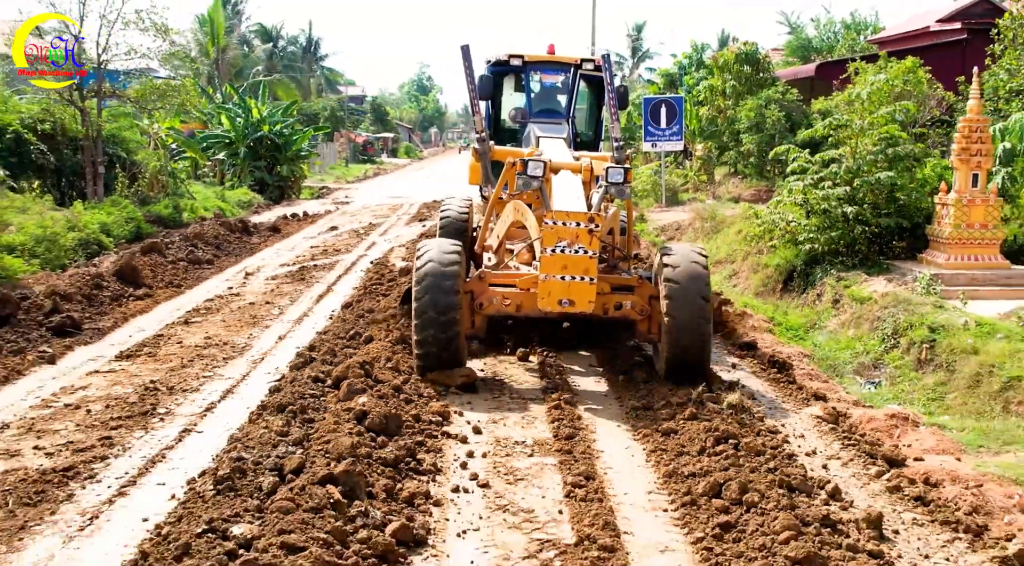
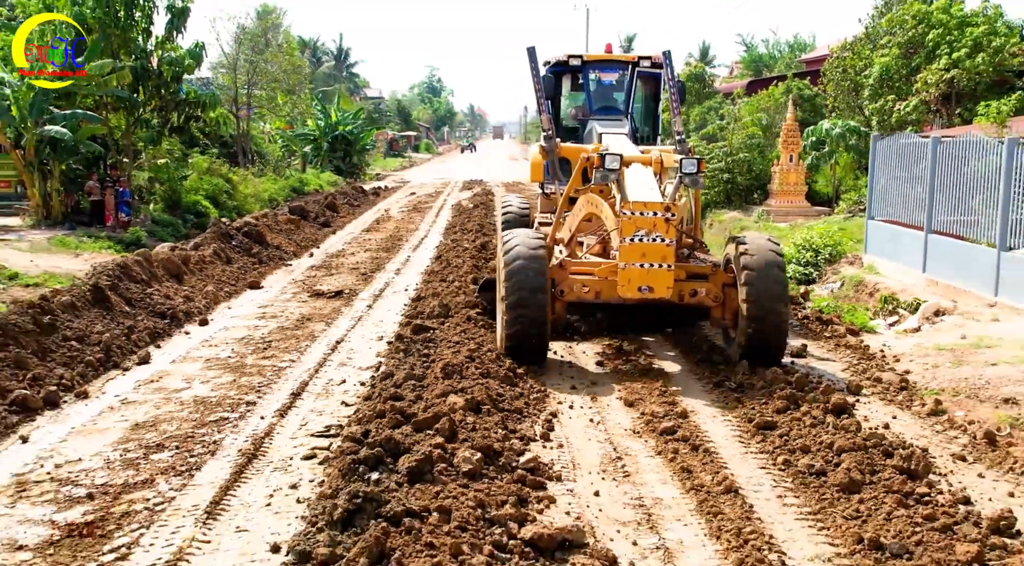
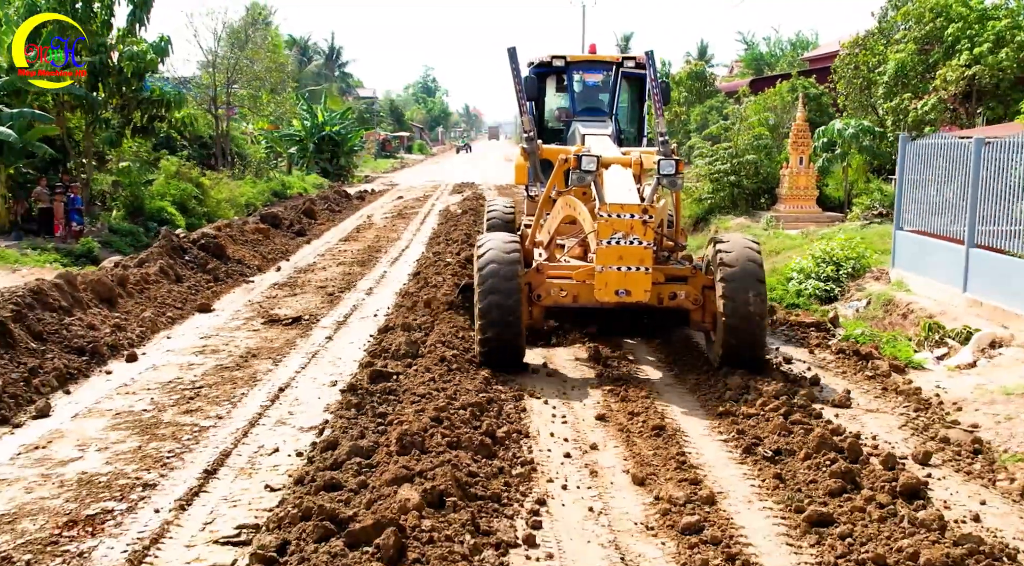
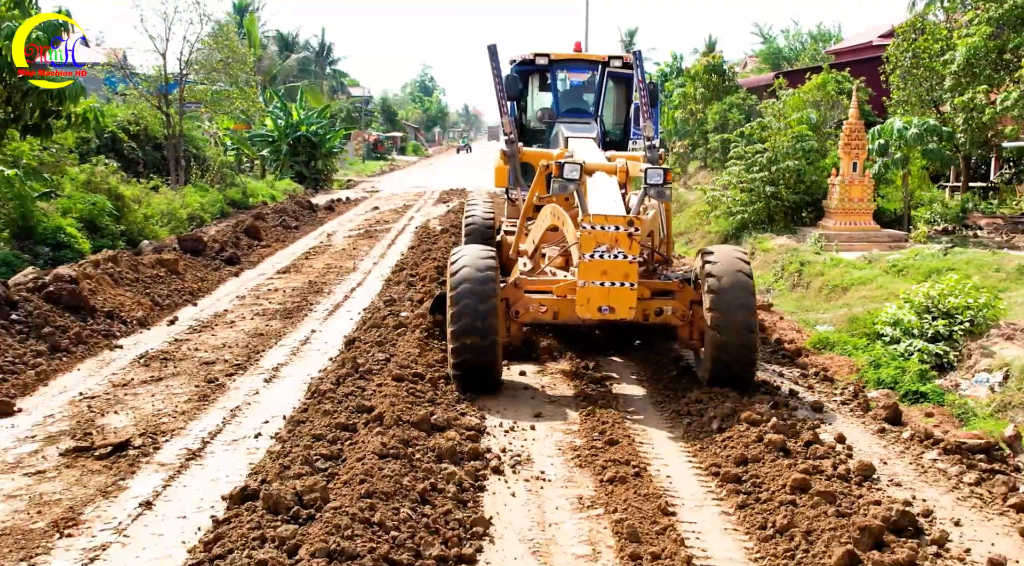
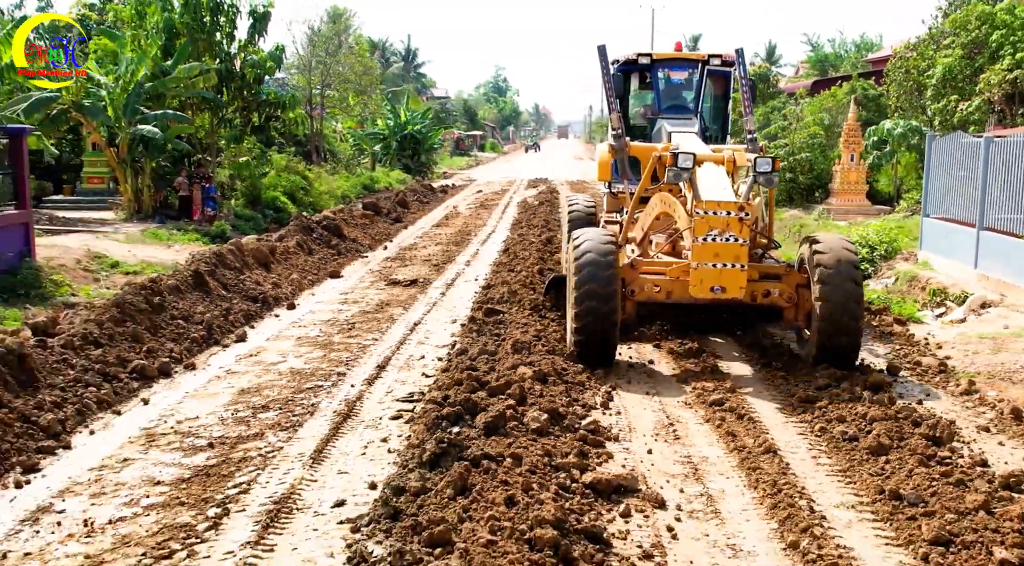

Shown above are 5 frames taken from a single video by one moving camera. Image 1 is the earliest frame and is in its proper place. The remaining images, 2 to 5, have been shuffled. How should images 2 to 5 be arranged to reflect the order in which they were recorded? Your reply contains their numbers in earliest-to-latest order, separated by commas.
4, 3, 2, 5
